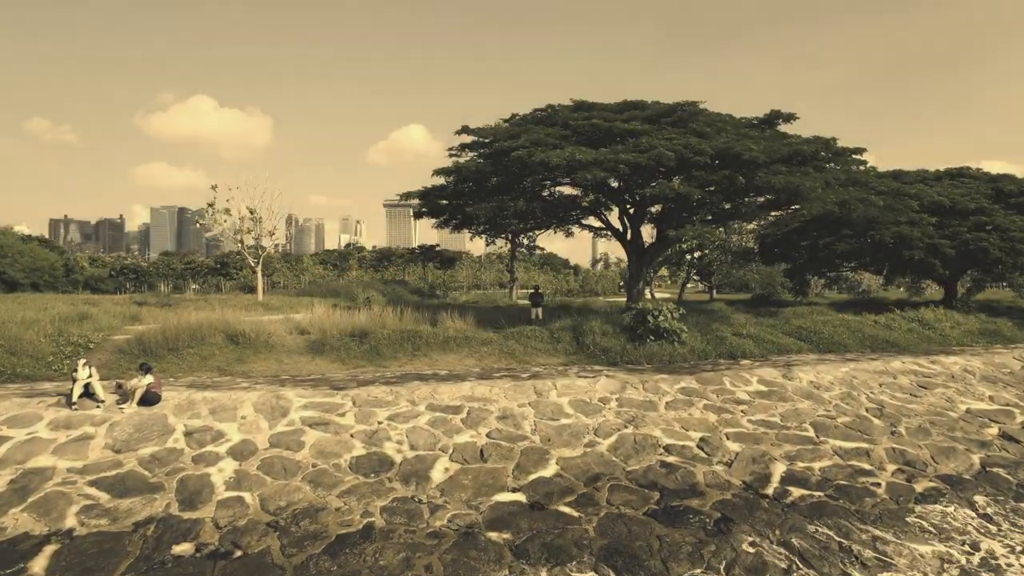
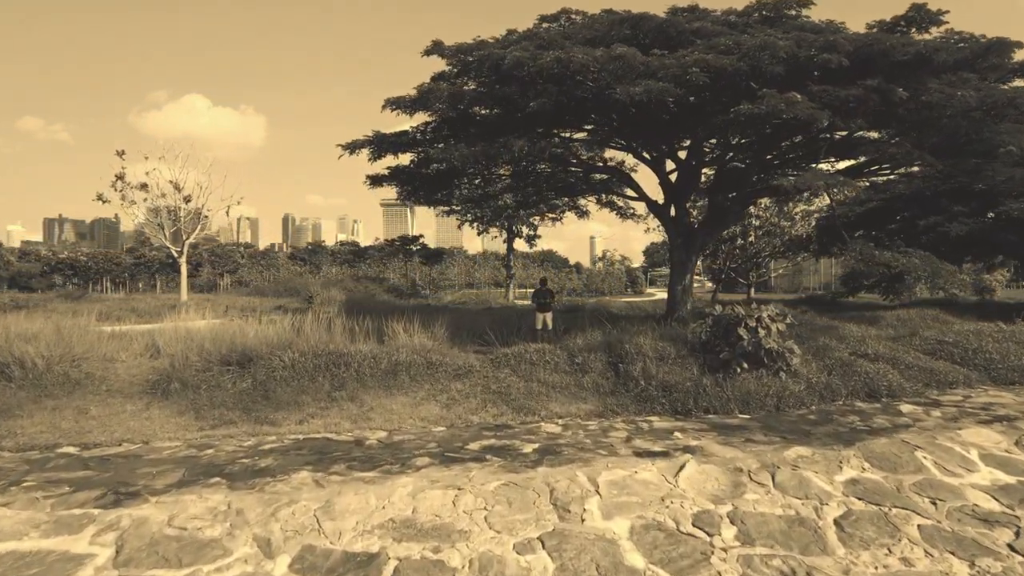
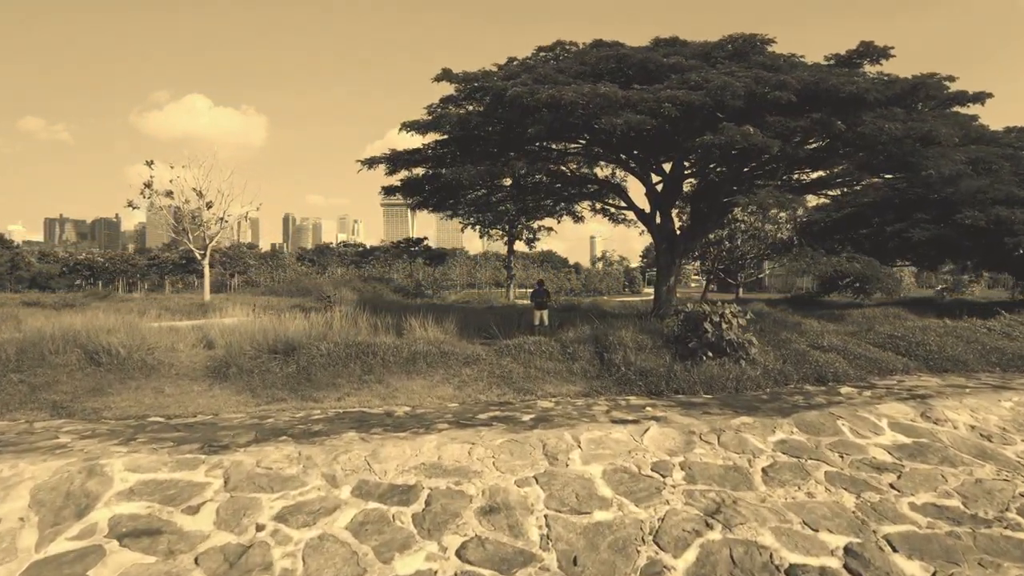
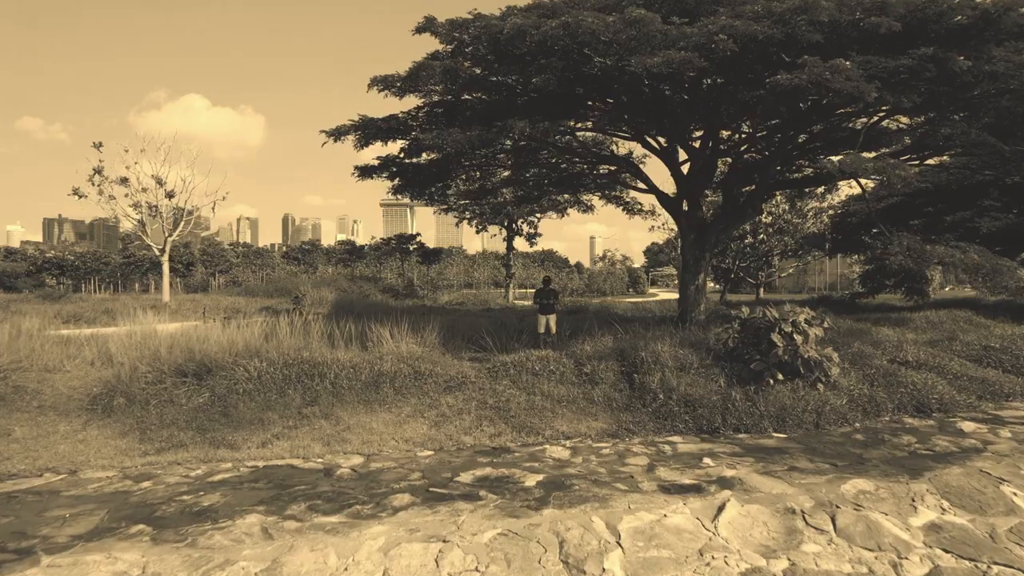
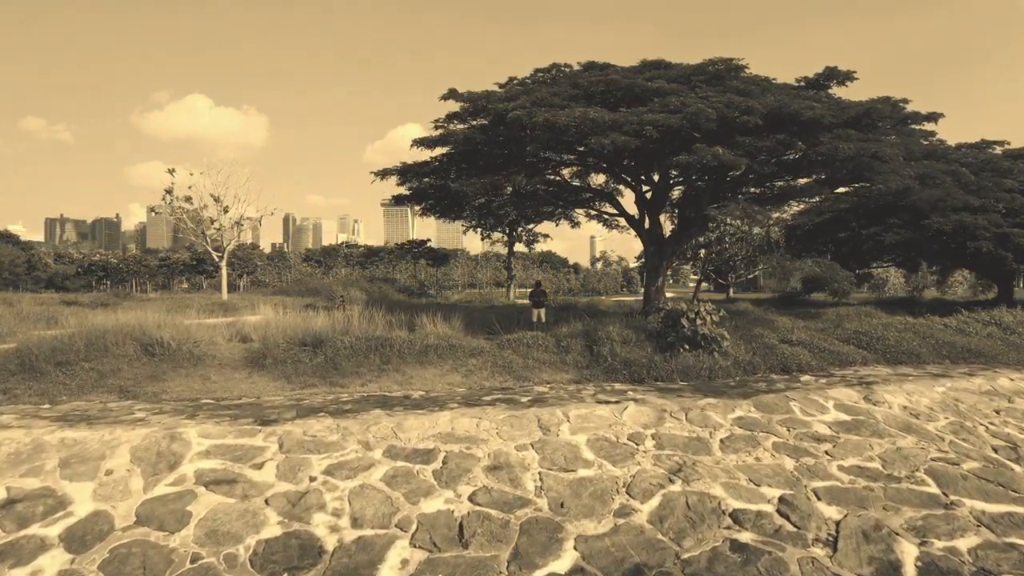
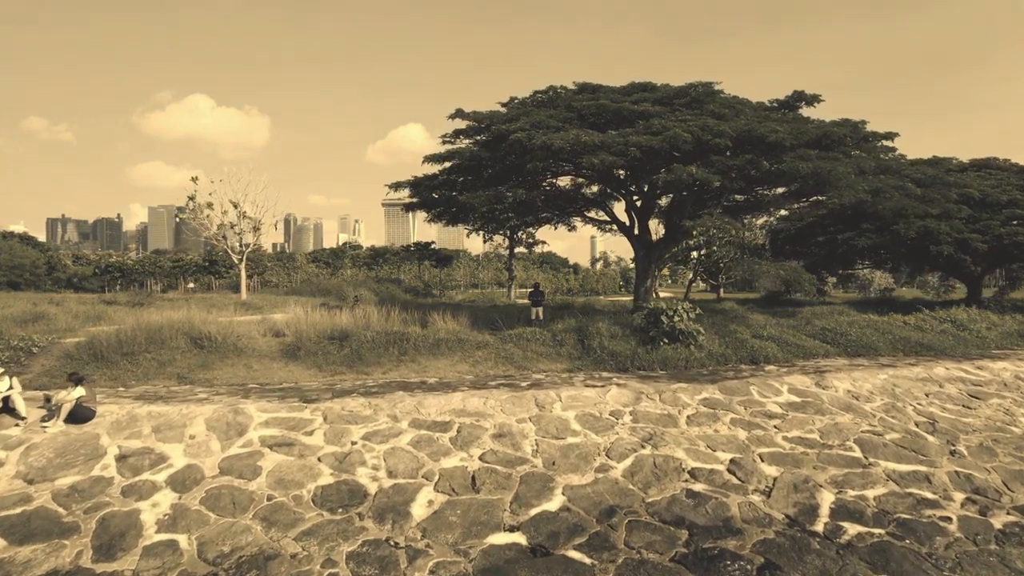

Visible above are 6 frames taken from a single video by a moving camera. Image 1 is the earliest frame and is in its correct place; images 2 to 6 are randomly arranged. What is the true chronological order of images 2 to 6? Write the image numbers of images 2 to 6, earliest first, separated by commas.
6, 5, 3, 2, 4
